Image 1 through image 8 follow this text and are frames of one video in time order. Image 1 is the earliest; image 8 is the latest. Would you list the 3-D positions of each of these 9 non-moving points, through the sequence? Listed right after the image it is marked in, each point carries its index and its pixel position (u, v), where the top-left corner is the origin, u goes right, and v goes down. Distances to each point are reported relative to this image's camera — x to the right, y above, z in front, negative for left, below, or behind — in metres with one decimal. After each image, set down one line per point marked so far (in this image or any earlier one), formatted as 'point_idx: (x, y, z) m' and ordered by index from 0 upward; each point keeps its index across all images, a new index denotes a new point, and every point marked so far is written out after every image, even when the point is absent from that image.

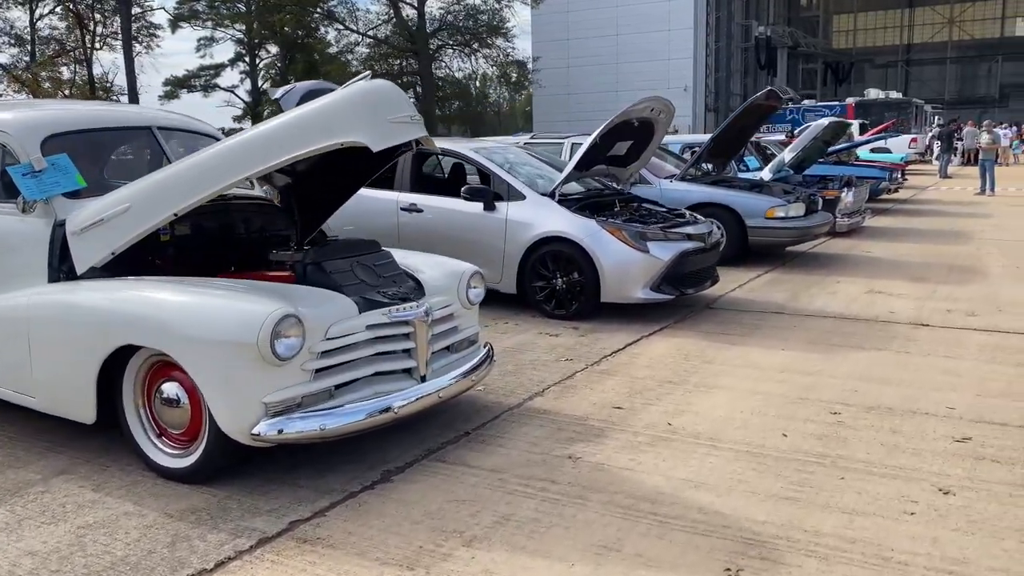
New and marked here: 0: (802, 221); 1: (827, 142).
0: (+3.2, +0.8, +9.9) m
1: (+4.9, +2.3, +13.7) m
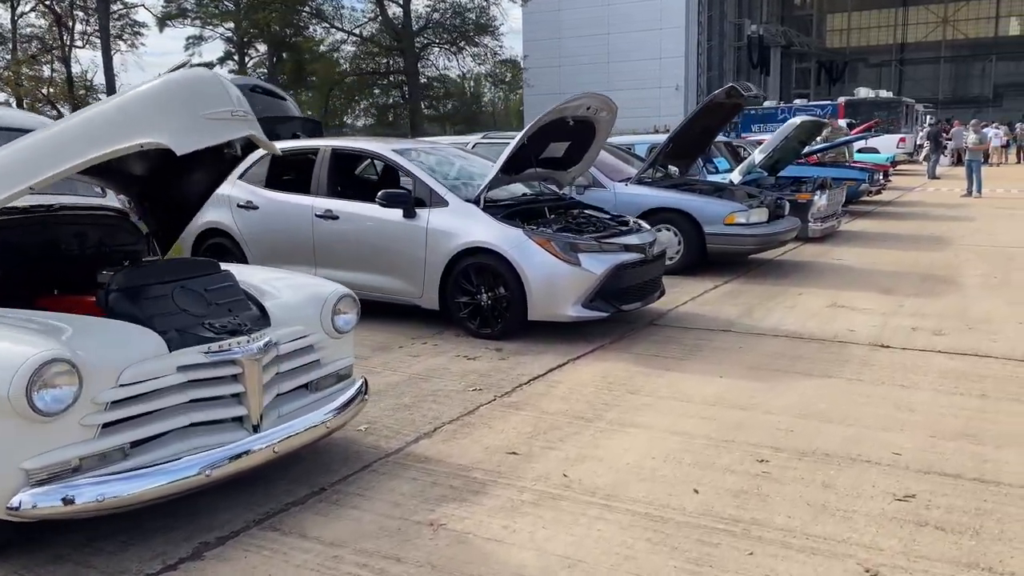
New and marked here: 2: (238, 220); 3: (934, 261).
0: (+2.6, +0.6, +9.2) m
1: (+4.3, +2.2, +13.1) m
2: (-2.3, +0.6, +7.6) m
3: (+4.8, +0.3, +10.1) m
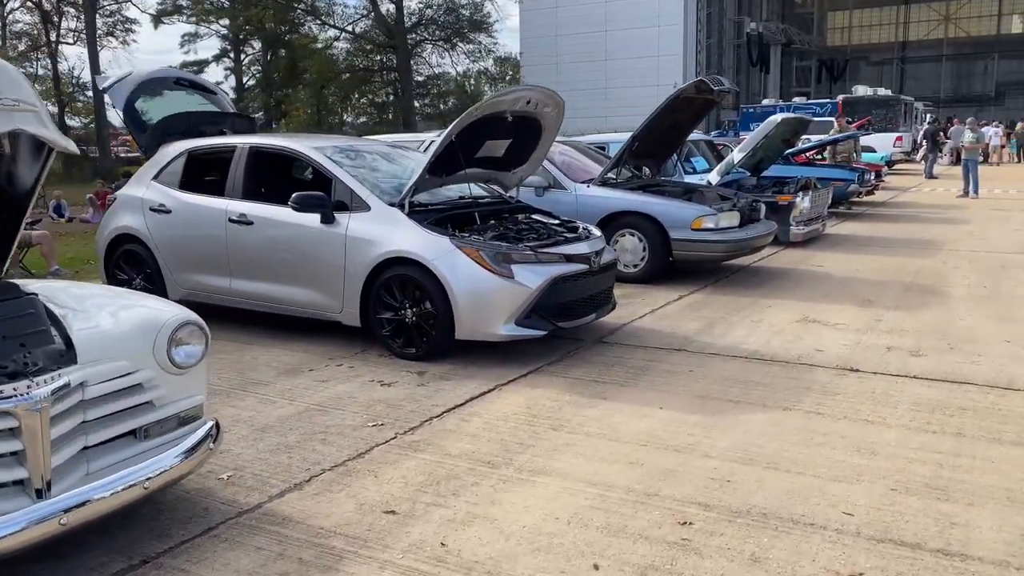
0: (+2.2, +0.5, +8.6) m
1: (+3.8, +2.1, +12.4) m
2: (-2.8, +0.5, +6.9) m
3: (+4.3, +0.2, +9.4) m
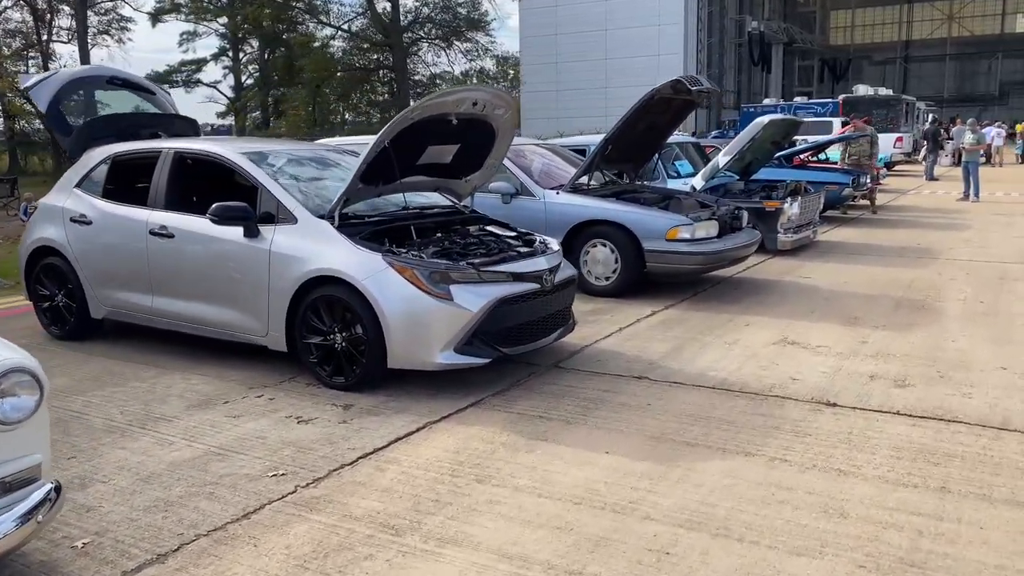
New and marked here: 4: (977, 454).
0: (+1.8, +0.4, +8.0) m
1: (+3.5, +1.9, +11.8) m
2: (-3.2, +0.4, +6.3) m
3: (+4.0, +0.1, +8.8) m
4: (+2.2, -0.8, +4.1) m
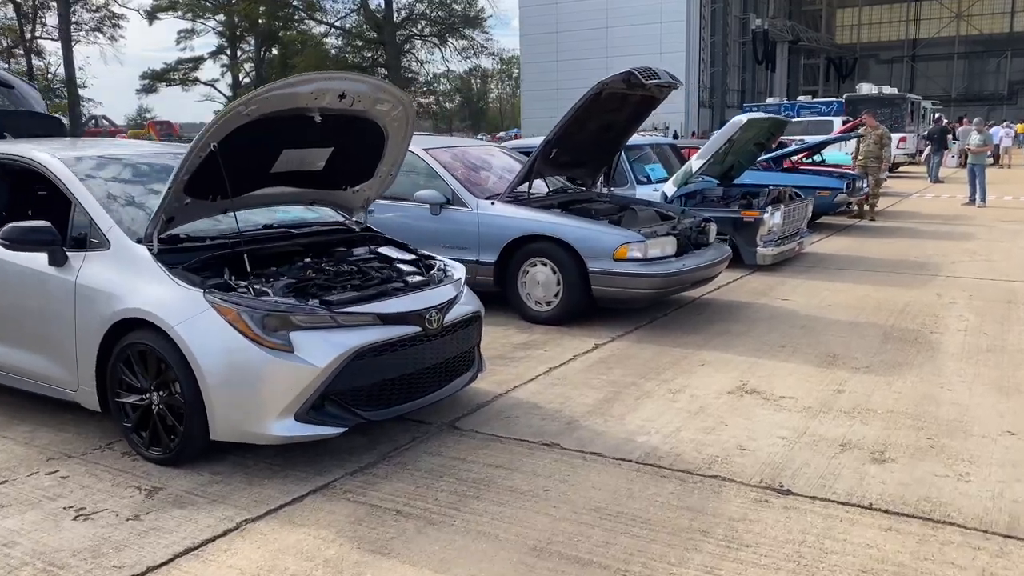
0: (+1.2, +0.2, +6.8) m
1: (+2.9, +1.7, +10.6) m
2: (-3.8, +0.2, +5.2) m
3: (+3.4, -0.1, +7.7) m
4: (+1.5, -1.0, +3.0) m
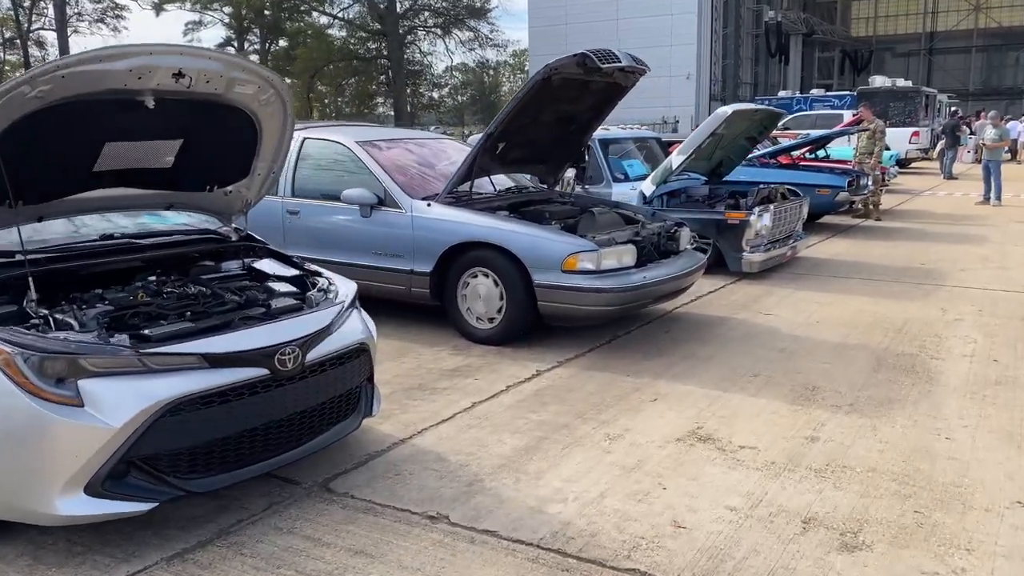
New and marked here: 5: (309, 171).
0: (+0.8, +0.1, +5.9) m
1: (+2.6, +1.6, +9.7) m
2: (-4.2, +0.1, +4.4) m
3: (+3.0, -0.3, +6.7) m
4: (+1.0, -1.1, +2.0) m
5: (-1.6, +0.9, +6.8) m
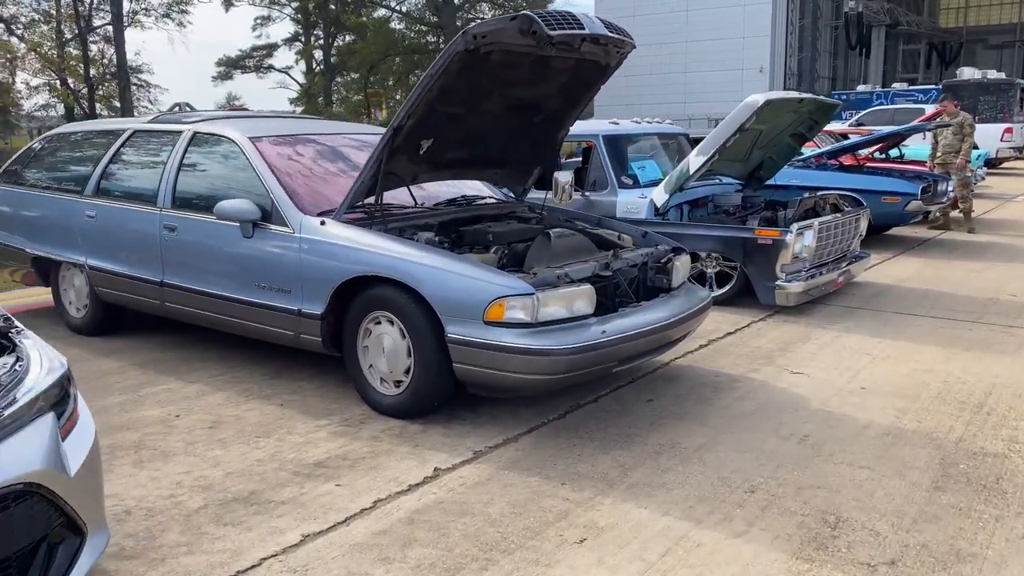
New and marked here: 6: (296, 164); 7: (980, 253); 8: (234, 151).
0: (+0.4, -0.2, +4.2) m
1: (+2.4, +1.4, +7.8) m
2: (-4.8, -0.1, +3.1) m
3: (+2.6, -0.6, +4.8) m
4: (+0.3, -1.4, +0.3) m
5: (-1.9, +0.7, +5.3) m
6: (-1.2, +0.7, +5.1) m
7: (+5.2, +0.4, +10.0) m
8: (-1.6, +0.8, +5.1) m
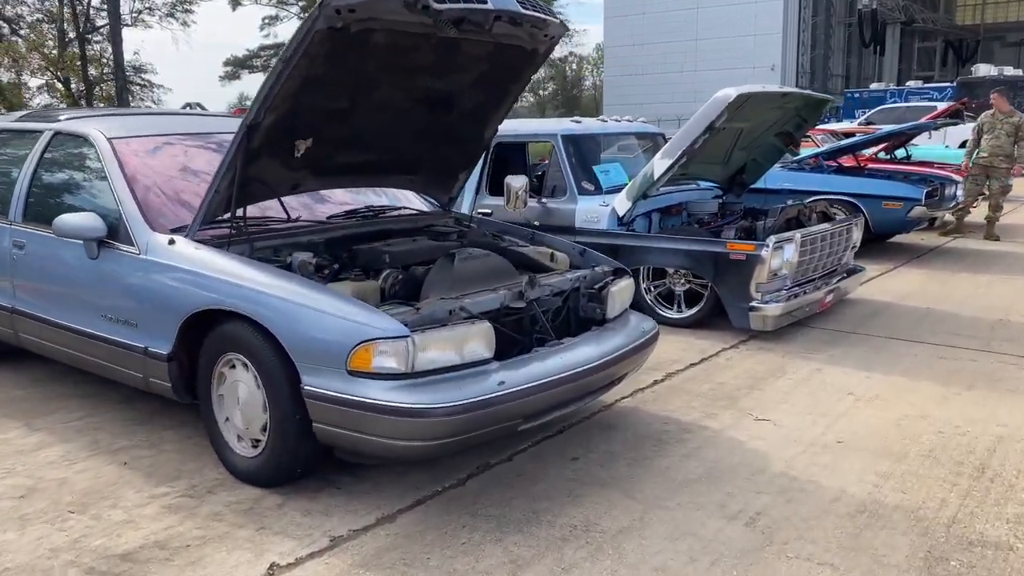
0: (-0.1, -0.3, +3.4) m
1: (+2.0, +1.2, +6.9) m
2: (-5.2, -0.2, +2.3) m
3: (+2.2, -0.7, +4.0) m
4: (-0.2, -1.6, -0.5) m
5: (-2.3, +0.5, +4.5) m
6: (-1.7, +0.6, +4.3) m
7: (+4.9, +0.3, +9.0) m
8: (-2.1, +0.6, +4.3) m
